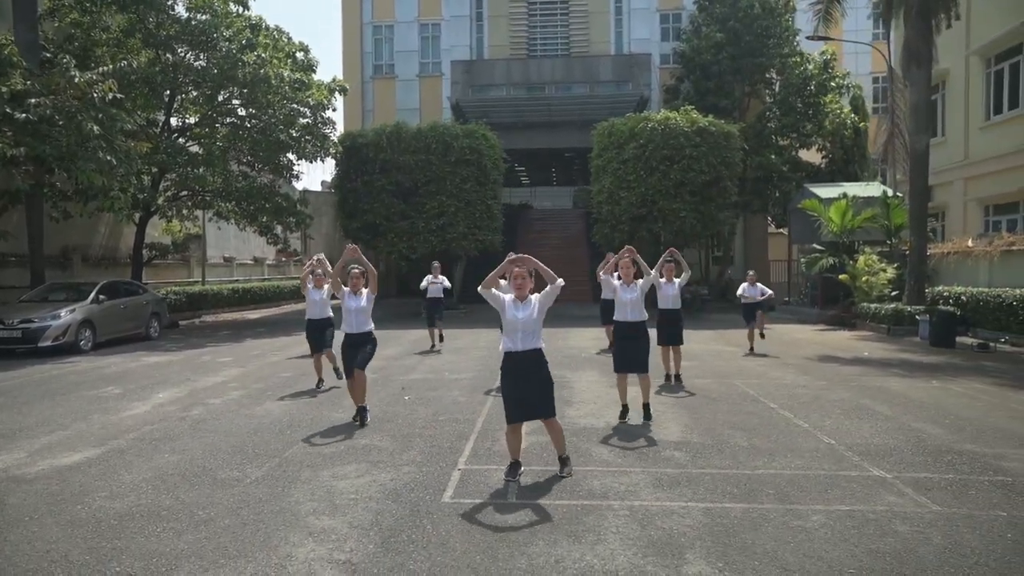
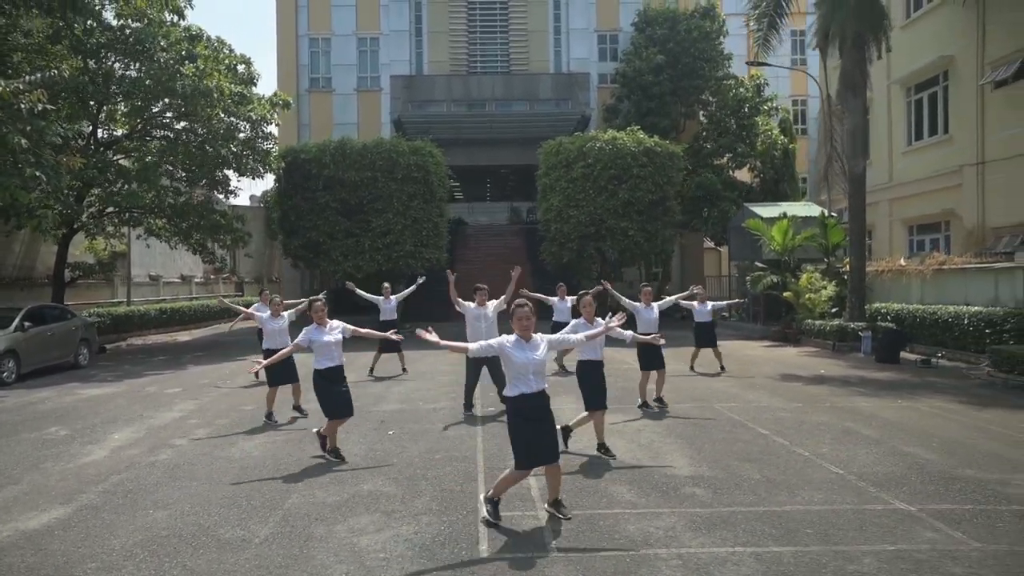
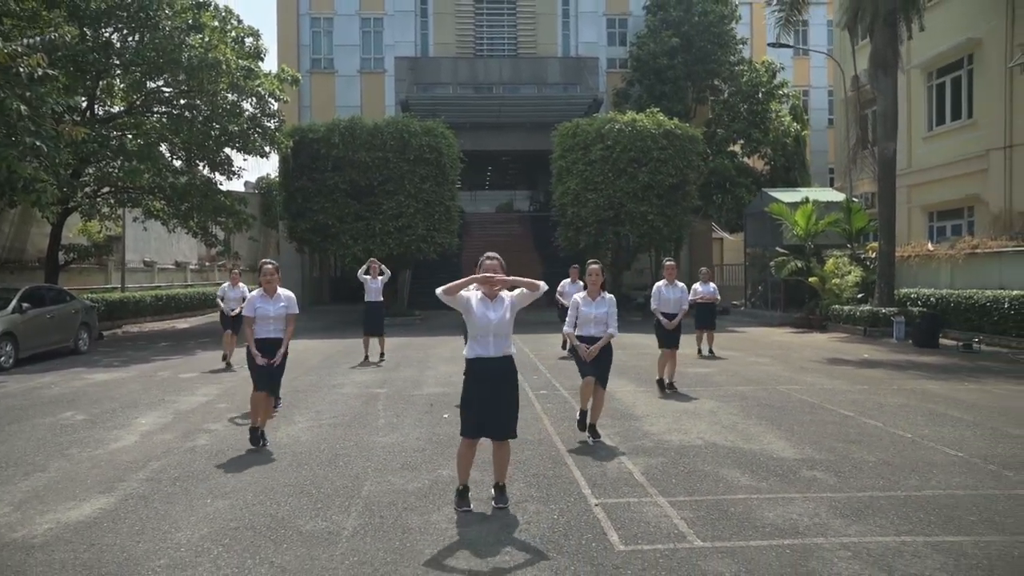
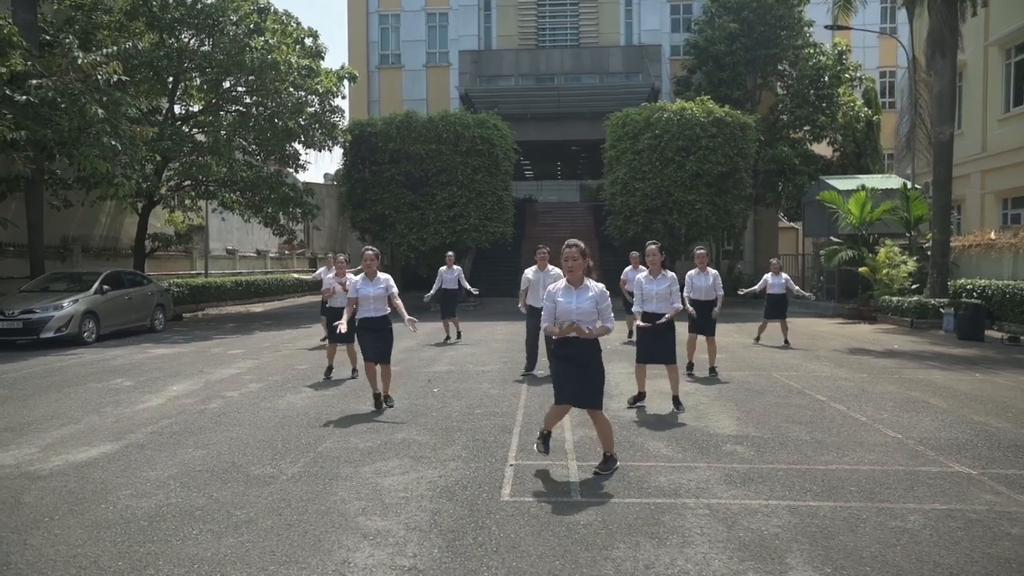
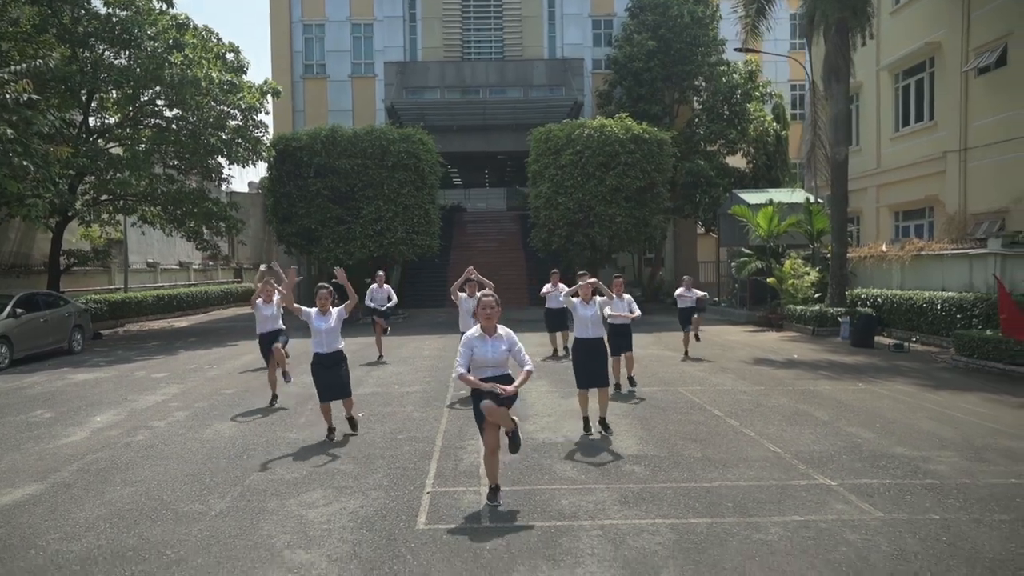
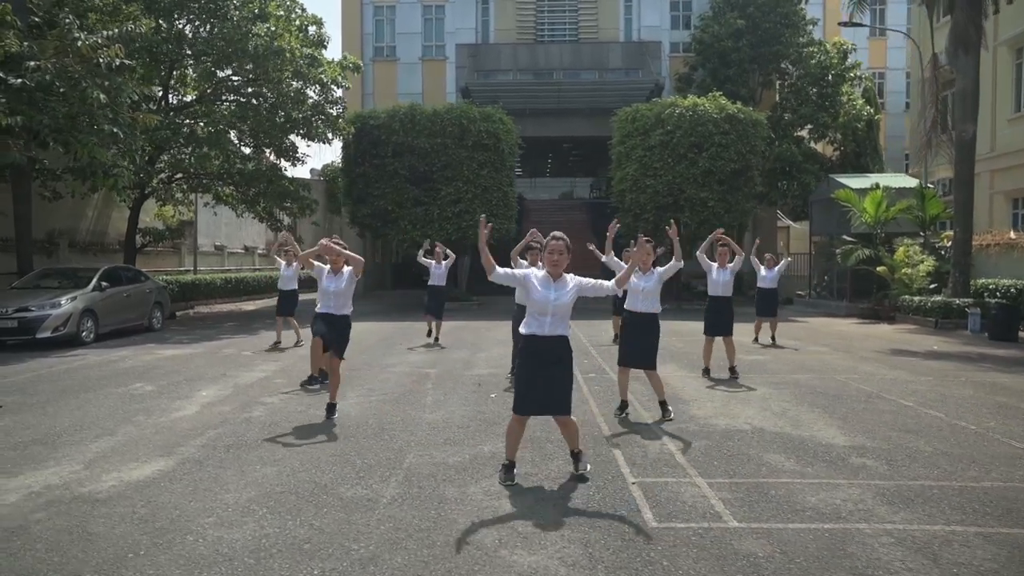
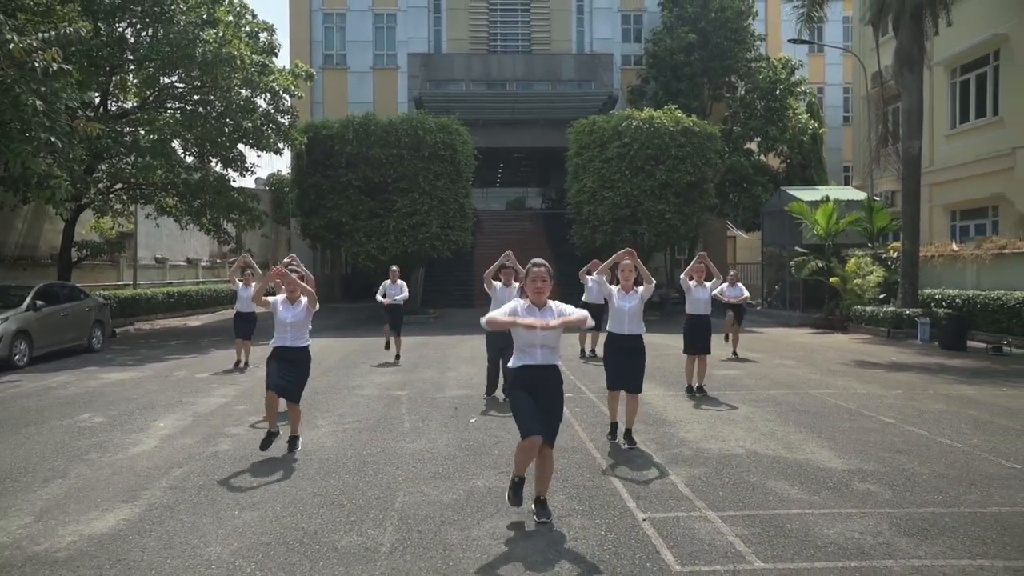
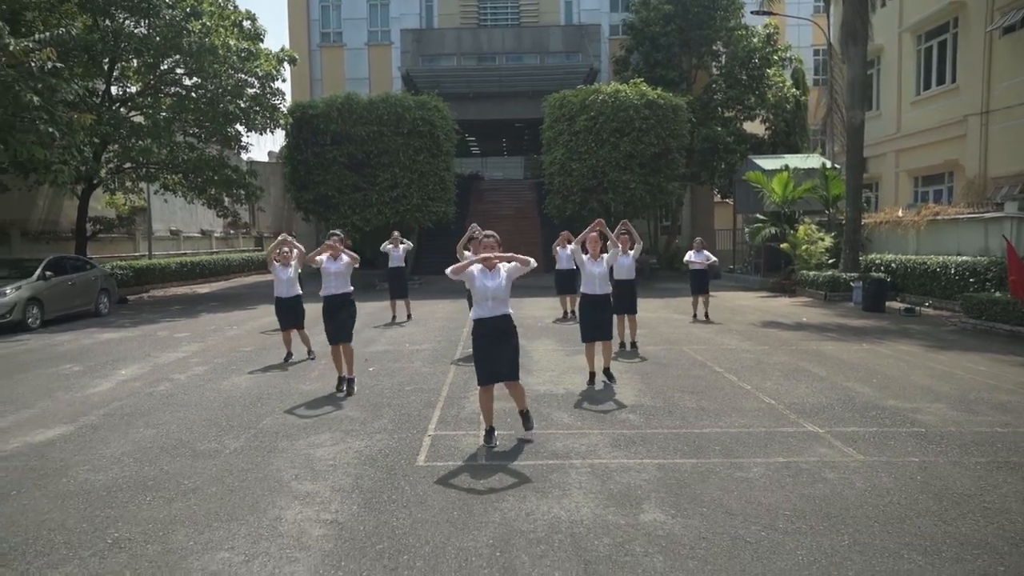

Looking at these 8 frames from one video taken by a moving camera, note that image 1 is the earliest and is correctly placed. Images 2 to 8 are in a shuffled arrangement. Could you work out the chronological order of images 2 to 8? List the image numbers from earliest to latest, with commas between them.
4, 6, 7, 3, 2, 5, 8
